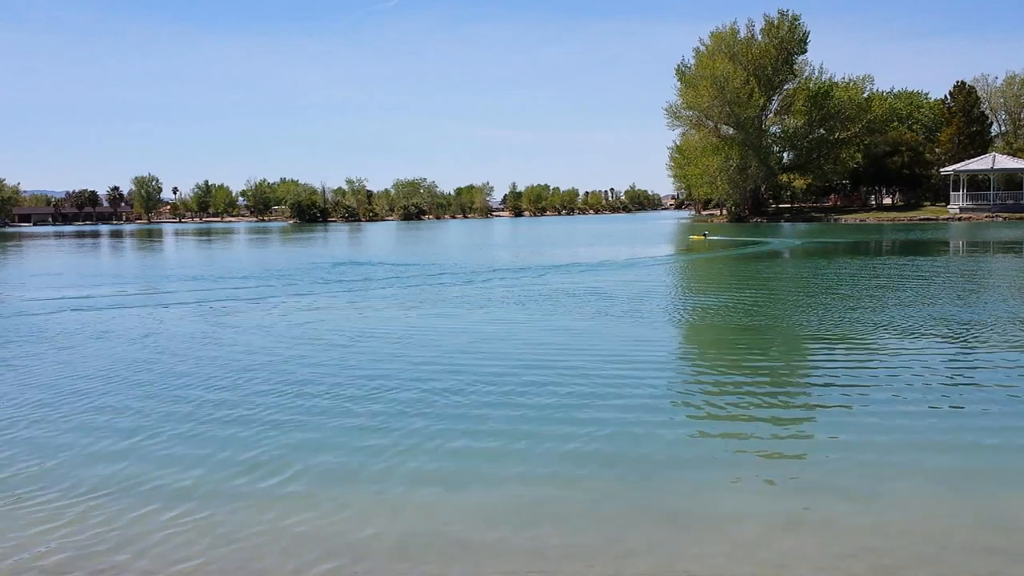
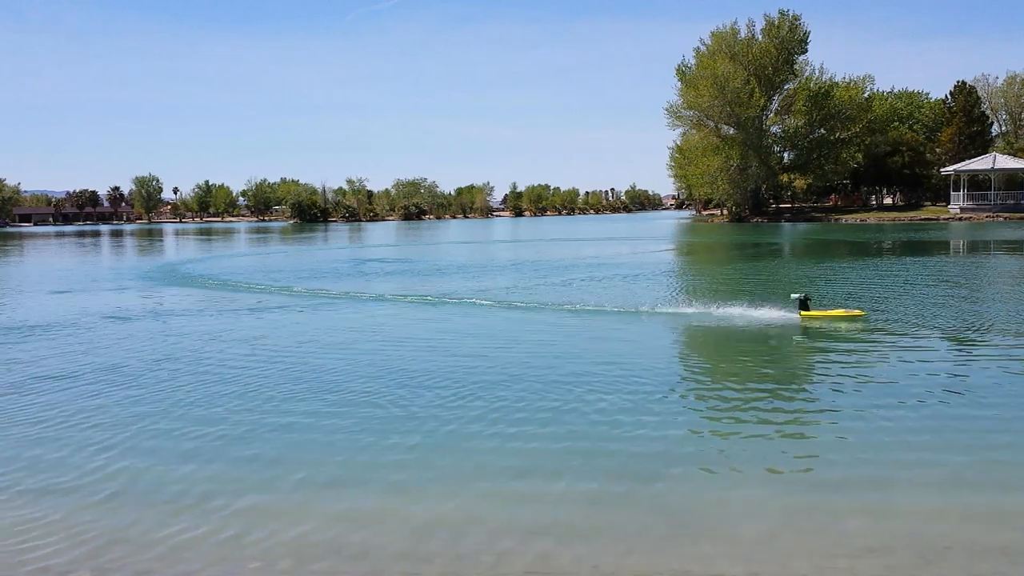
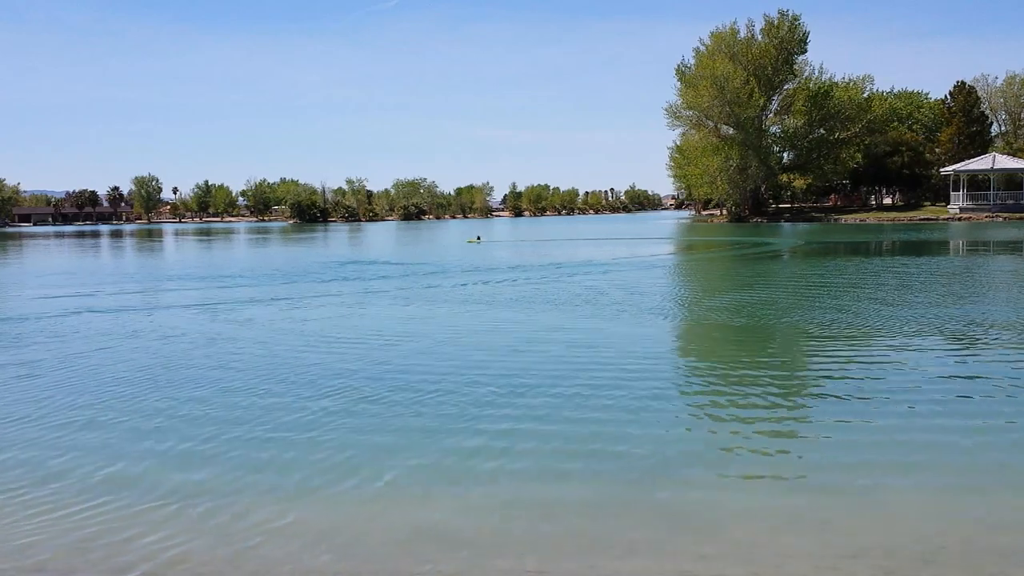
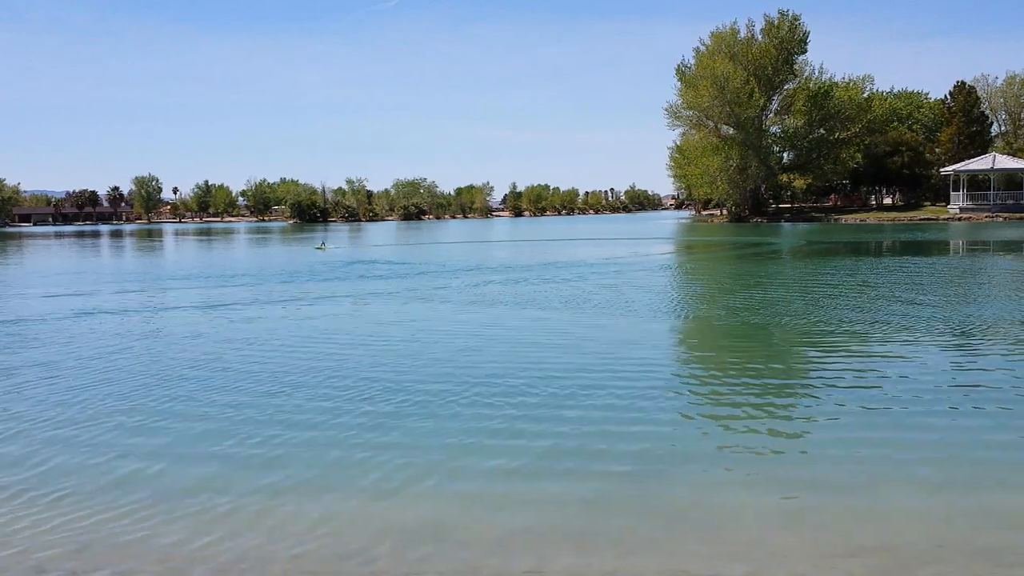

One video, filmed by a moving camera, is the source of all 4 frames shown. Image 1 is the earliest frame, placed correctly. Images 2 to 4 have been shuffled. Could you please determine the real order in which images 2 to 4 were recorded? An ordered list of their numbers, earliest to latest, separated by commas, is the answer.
3, 4, 2
